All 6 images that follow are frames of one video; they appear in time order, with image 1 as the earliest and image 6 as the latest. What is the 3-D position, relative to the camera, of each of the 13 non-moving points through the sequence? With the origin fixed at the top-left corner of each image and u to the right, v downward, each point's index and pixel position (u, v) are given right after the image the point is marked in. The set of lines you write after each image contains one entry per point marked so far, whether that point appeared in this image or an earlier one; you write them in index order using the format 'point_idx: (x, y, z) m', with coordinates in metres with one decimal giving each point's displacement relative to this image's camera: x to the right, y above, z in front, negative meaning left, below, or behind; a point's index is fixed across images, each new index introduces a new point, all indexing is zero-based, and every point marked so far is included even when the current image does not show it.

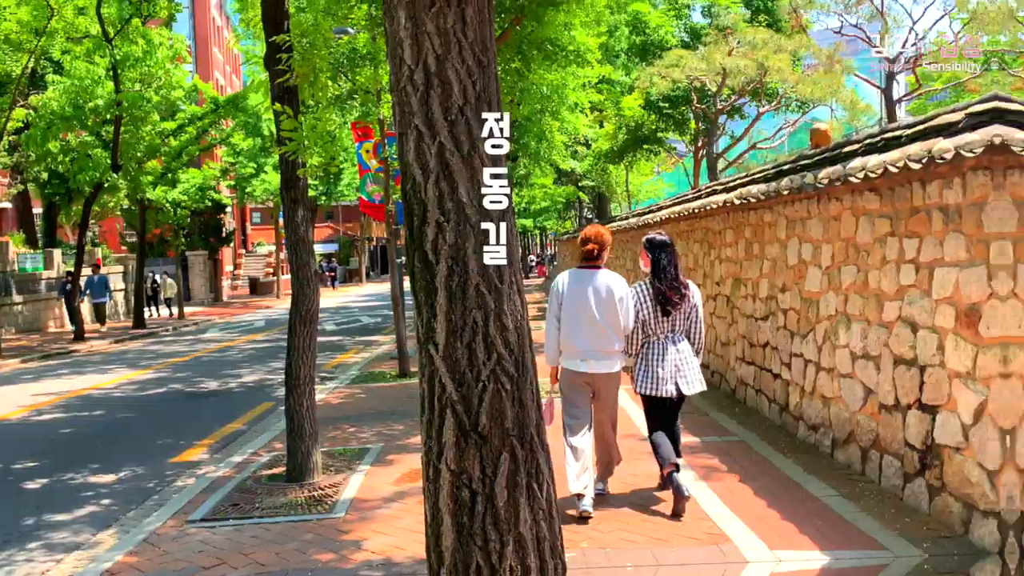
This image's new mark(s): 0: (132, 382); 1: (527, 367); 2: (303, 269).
0: (-4.6, -1.1, +10.7) m
1: (+0.1, -0.3, +3.9) m
2: (-1.6, +0.1, +6.7) m
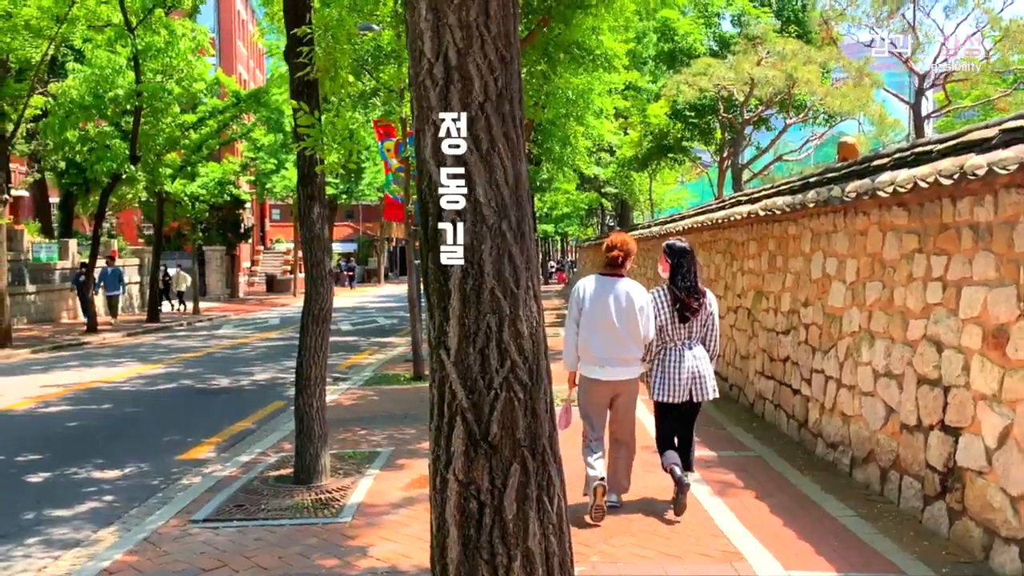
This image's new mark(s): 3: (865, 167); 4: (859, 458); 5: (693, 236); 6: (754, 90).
0: (-4.4, -1.1, +10.6) m
1: (+0.1, -0.4, +3.7) m
2: (-1.4, +0.1, +6.6) m
3: (+2.6, +0.9, +6.8) m
4: (+2.5, -1.2, +6.5) m
5: (+2.3, +0.6, +11.3) m
6: (+4.1, +3.4, +15.1) m
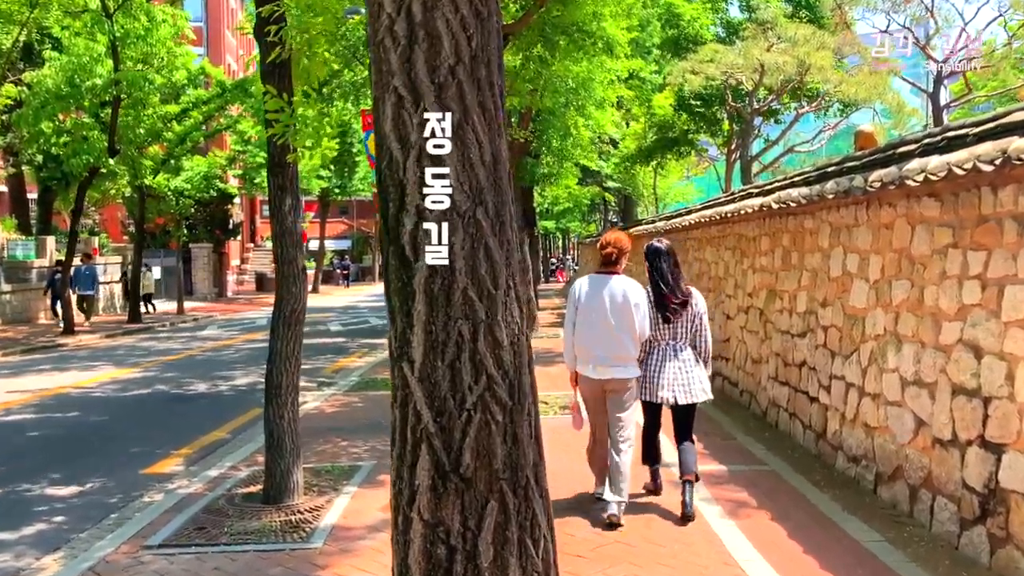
0: (-4.4, -1.0, +10.1) m
1: (0.0, -0.4, +3.1) m
2: (-1.5, +0.1, +6.0) m
3: (+2.6, +0.9, +6.2) m
4: (+2.4, -1.2, +5.9) m
5: (+2.2, +0.7, +10.7) m
6: (+4.1, +3.4, +14.4) m
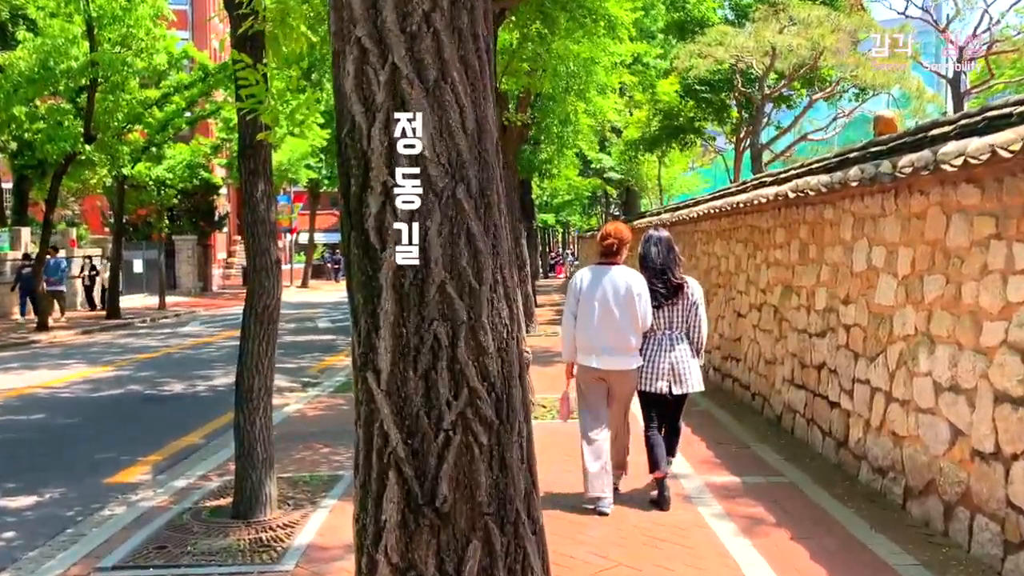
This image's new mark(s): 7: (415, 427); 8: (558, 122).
0: (-4.5, -1.0, +9.5) m
1: (0.0, -0.4, +2.6) m
2: (-1.5, +0.2, +5.5) m
3: (+2.6, +0.9, +5.6) m
4: (+2.4, -1.2, +5.4) m
5: (+2.2, +0.7, +10.1) m
6: (+4.0, +3.5, +13.9) m
7: (-0.3, -0.4, +2.5) m
8: (+0.6, +2.3, +12.6) m
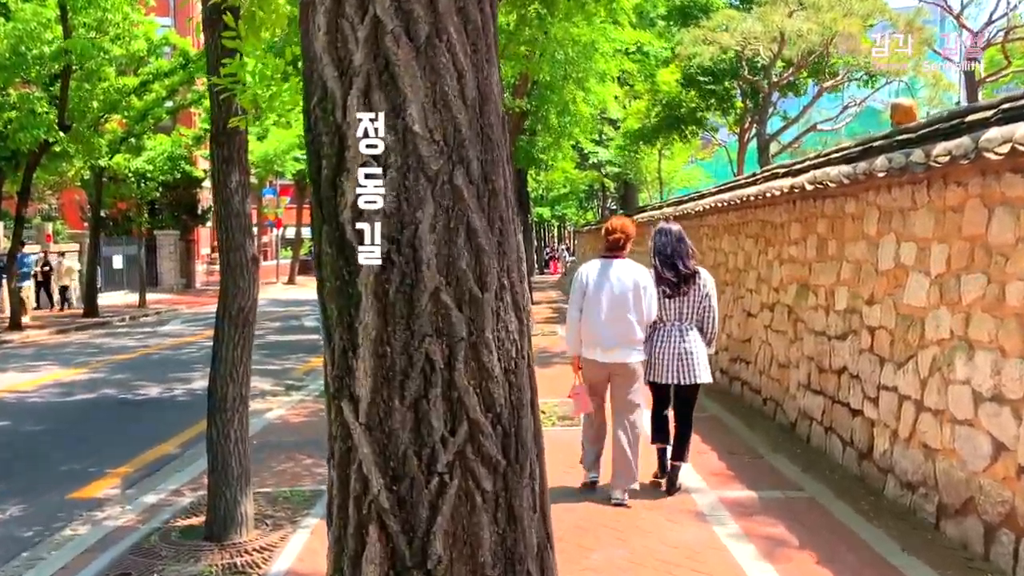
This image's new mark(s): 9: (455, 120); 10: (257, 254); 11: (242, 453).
0: (-4.5, -1.0, +9.0) m
1: (0.0, -0.4, +2.1) m
2: (-1.5, +0.2, +5.0) m
3: (+2.5, +0.9, +5.2) m
4: (+2.4, -1.2, +4.9) m
5: (+2.2, +0.7, +9.7) m
6: (+4.0, +3.5, +13.4) m
7: (-0.2, -0.4, +2.0) m
8: (+0.6, +2.4, +12.2) m
9: (-0.1, +0.4, +2.1) m
10: (-1.4, +0.2, +5.1) m
11: (-1.5, -0.9, +5.0) m
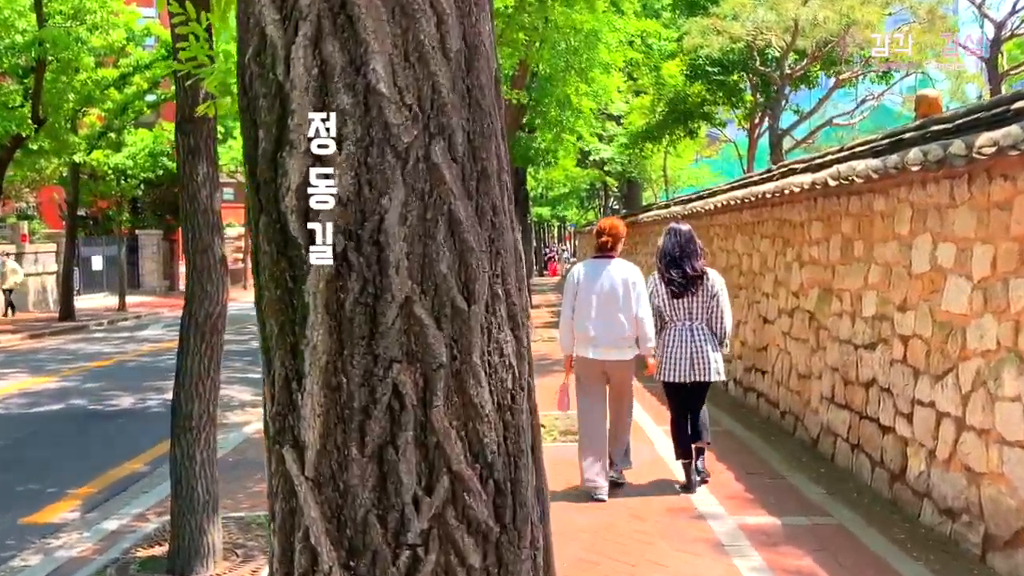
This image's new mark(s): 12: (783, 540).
0: (-4.6, -1.0, +8.5) m
1: (0.0, -0.4, +1.6) m
2: (-1.5, +0.2, +4.5) m
3: (+2.5, +0.9, +4.7) m
4: (+2.4, -1.2, +4.4) m
5: (+2.1, +0.7, +9.2) m
6: (+3.9, +3.5, +12.9) m
7: (-0.2, -0.4, +1.5) m
8: (+0.5, +2.3, +11.7) m
9: (-0.1, +0.4, +1.5) m
10: (-1.4, +0.2, +4.6) m
11: (-1.5, -1.0, +4.5) m
12: (+1.5, -1.4, +5.0) m
